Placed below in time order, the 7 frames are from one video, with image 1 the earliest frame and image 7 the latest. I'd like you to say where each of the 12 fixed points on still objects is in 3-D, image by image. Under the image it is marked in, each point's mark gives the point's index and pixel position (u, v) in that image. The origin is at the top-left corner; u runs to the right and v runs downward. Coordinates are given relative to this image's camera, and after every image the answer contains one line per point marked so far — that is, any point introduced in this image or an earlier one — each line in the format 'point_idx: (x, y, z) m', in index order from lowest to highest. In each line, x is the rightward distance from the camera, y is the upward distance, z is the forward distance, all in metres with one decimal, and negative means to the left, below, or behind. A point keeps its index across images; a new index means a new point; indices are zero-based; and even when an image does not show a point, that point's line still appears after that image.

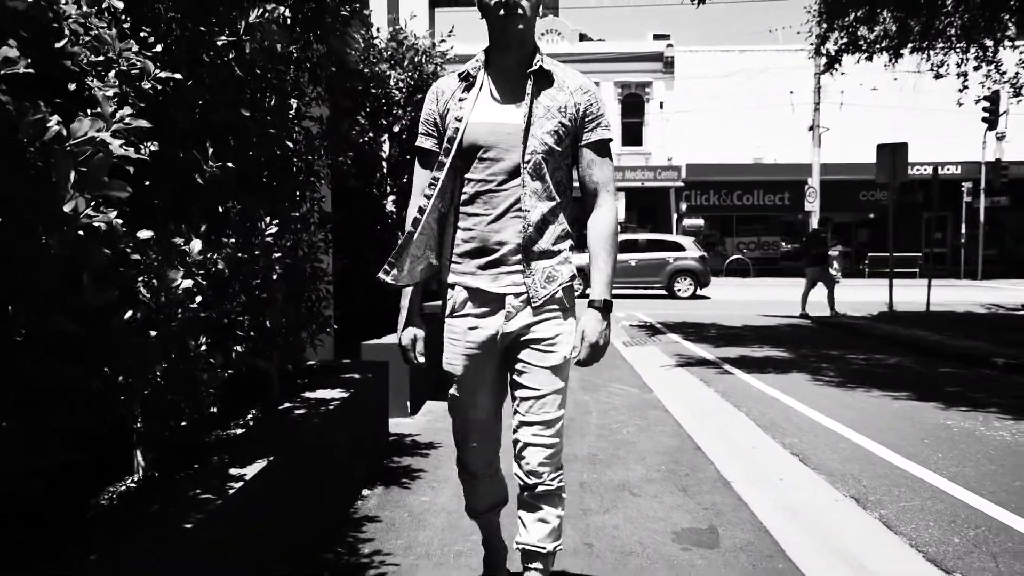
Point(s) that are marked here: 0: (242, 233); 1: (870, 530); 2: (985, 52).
0: (-1.1, +0.2, +3.8) m
1: (+1.9, -1.3, +4.5) m
2: (+9.6, +4.7, +17.8) m
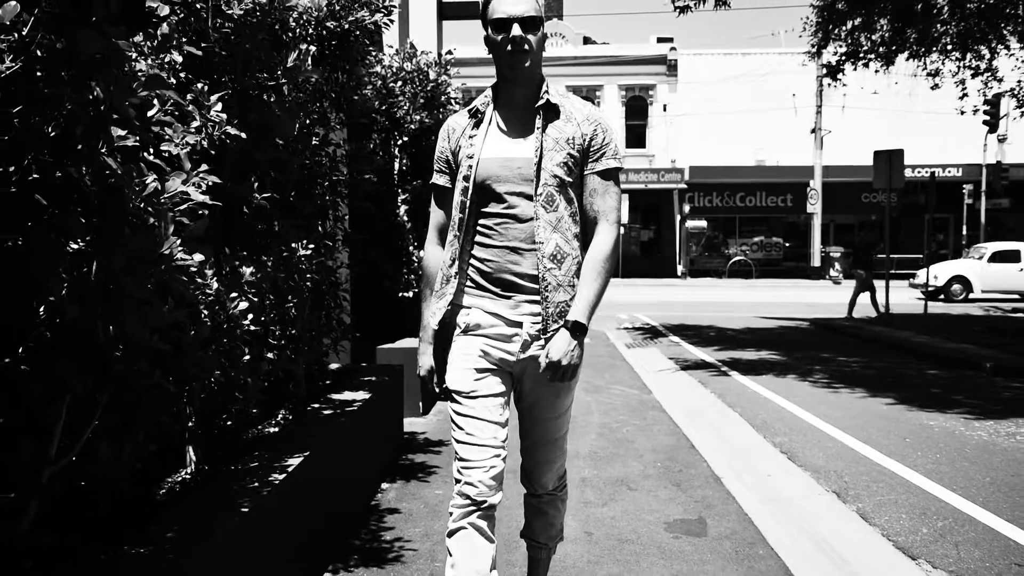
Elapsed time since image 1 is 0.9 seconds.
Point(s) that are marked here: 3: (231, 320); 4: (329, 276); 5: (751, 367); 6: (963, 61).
0: (-1.1, +0.1, +4.2) m
1: (+1.9, -1.3, +4.9) m
2: (+9.7, +4.7, +18.2) m
3: (-1.1, -0.2, +3.6) m
4: (-1.1, +0.1, +5.4) m
5: (+3.1, -1.0, +11.4) m
6: (+9.3, +4.6, +18.1) m
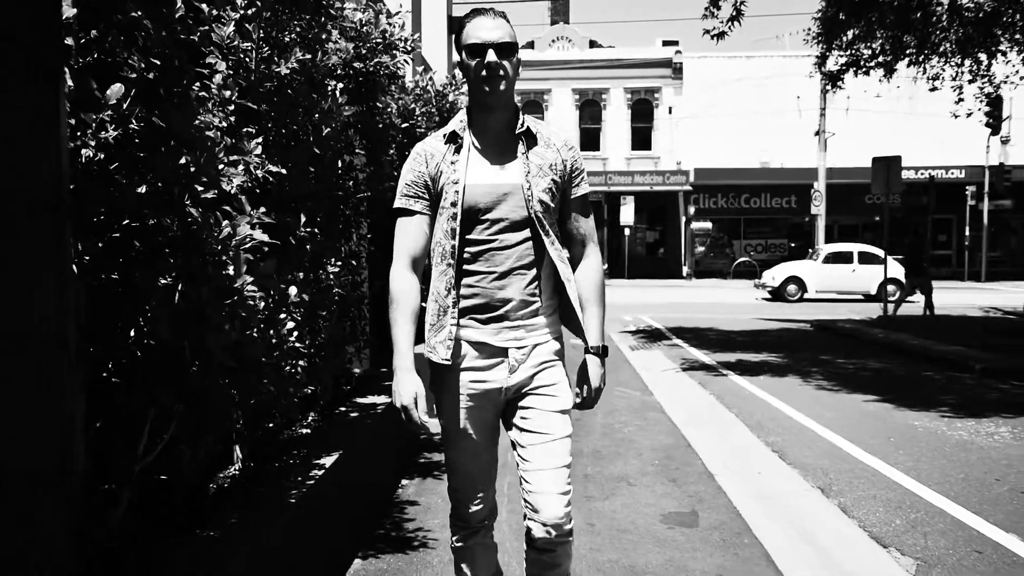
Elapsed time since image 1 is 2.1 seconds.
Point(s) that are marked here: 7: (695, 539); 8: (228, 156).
0: (-1.0, 0.0, +4.7) m
1: (+2.0, -1.4, +5.4) m
2: (+9.9, +4.6, +18.6) m
3: (-1.0, -0.3, +4.1) m
4: (-1.0, 0.0, +5.8) m
5: (+3.2, -1.1, +11.9) m
6: (+9.5, +4.6, +18.5) m
7: (+1.0, -1.4, +4.9) m
8: (-1.0, +0.5, +3.2) m
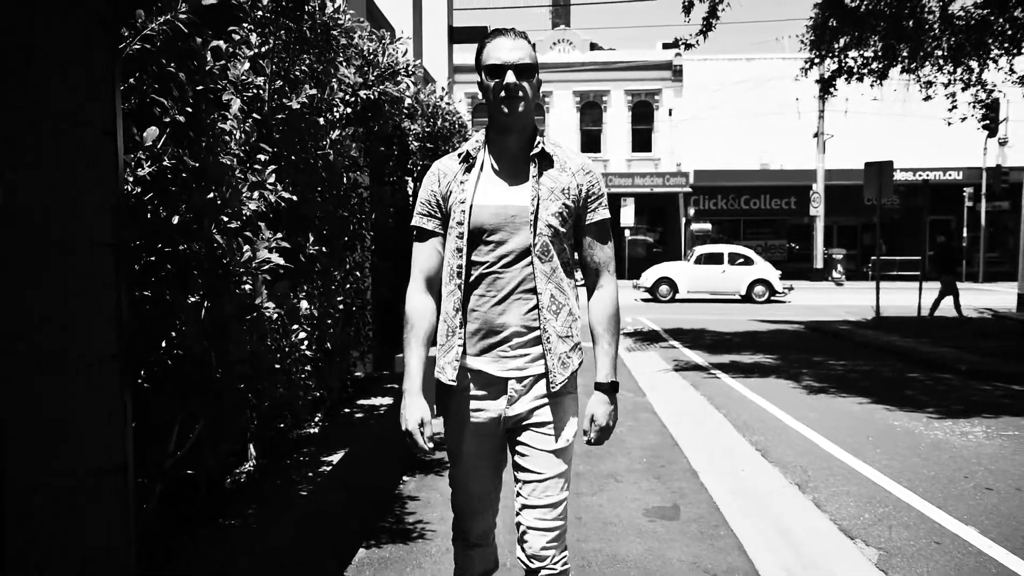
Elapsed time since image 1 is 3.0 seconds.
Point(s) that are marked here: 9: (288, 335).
0: (-1.1, 0.0, +5.1) m
1: (+1.9, -1.5, +5.8) m
2: (+9.9, +4.6, +18.9) m
3: (-1.1, -0.3, +4.4) m
4: (-1.1, -0.1, +6.2) m
5: (+3.2, -1.1, +12.3) m
6: (+9.5, +4.5, +18.8) m
7: (+1.0, -1.4, +5.2) m
8: (-1.1, +0.4, +3.6) m
9: (-1.1, -0.2, +4.3) m
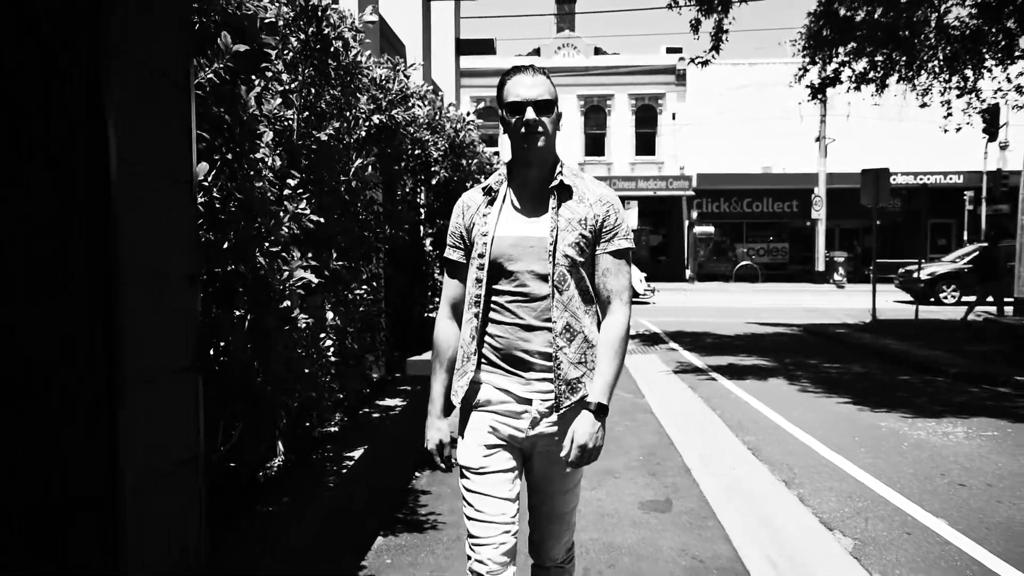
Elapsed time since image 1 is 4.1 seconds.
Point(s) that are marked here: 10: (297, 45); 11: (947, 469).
0: (-1.0, -0.1, +5.5) m
1: (+2.0, -1.5, +6.2) m
2: (+10.0, +4.5, +19.3) m
3: (-1.1, -0.4, +4.9) m
4: (-1.1, -0.1, +6.7) m
5: (+3.3, -1.2, +12.7) m
6: (+9.6, +4.5, +19.2) m
7: (+1.0, -1.5, +5.7) m
8: (-1.1, +0.4, +4.1) m
9: (-1.1, -0.3, +4.8) m
10: (-1.1, +1.3, +4.7) m
11: (+3.5, -1.5, +7.1) m
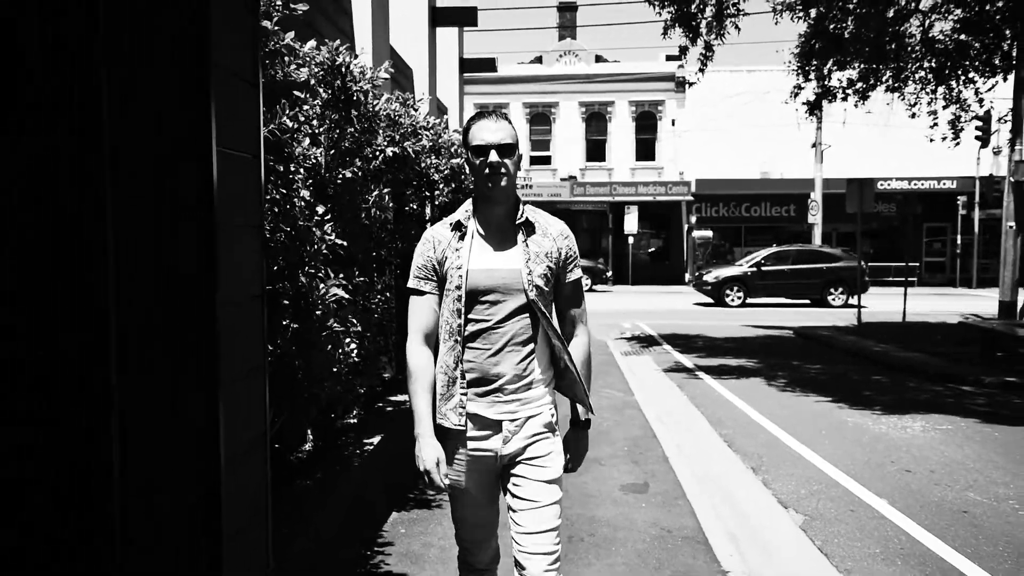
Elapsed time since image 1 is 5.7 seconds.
0: (-1.1, -0.2, +6.4) m
1: (+1.9, -1.6, +7.1) m
2: (+10.0, +4.4, +20.1) m
3: (-1.1, -0.5, +5.8) m
4: (-1.1, -0.2, +7.5) m
5: (+3.3, -1.3, +13.5) m
6: (+9.6, +4.4, +20.1) m
7: (+1.0, -1.6, +6.5) m
8: (-1.1, +0.3, +5.0) m
9: (-1.1, -0.4, +5.7) m
10: (-1.2, +1.2, +5.6) m
11: (+3.5, -1.5, +7.9) m
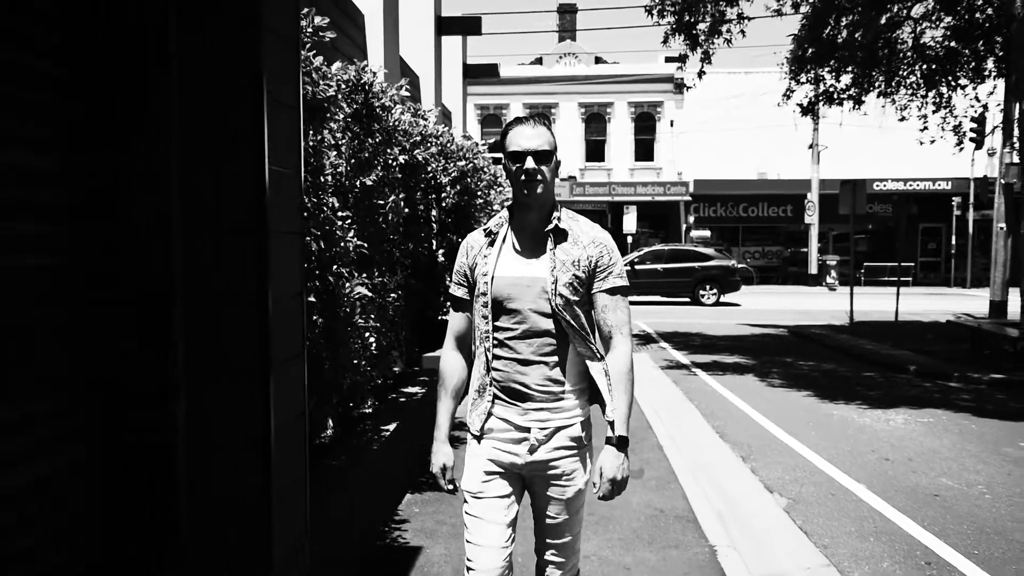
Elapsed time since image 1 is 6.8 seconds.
0: (-1.0, -0.1, +6.9) m
1: (+2.0, -1.6, +7.6) m
2: (+10.0, +4.4, +20.6) m
3: (-1.0, -0.4, +6.3) m
4: (-1.0, -0.2, +8.0) m
5: (+3.3, -1.3, +14.0) m
6: (+9.6, +4.4, +20.5) m
7: (+1.0, -1.6, +7.0) m
8: (-1.1, +0.3, +5.4) m
9: (-1.0, -0.4, +6.1) m
10: (-1.1, +1.2, +6.0) m
11: (+3.5, -1.5, +8.4) m
